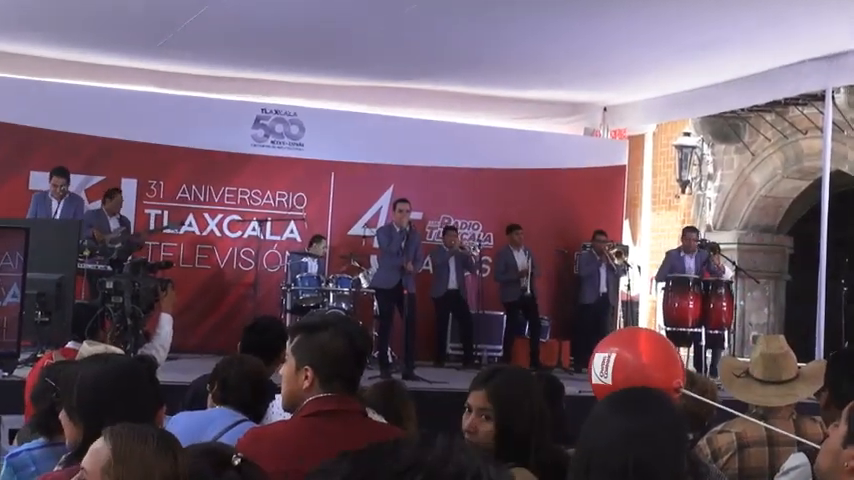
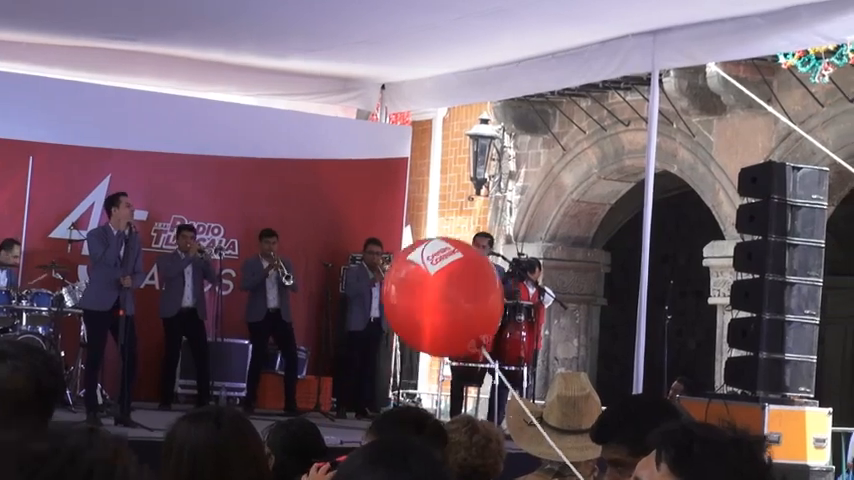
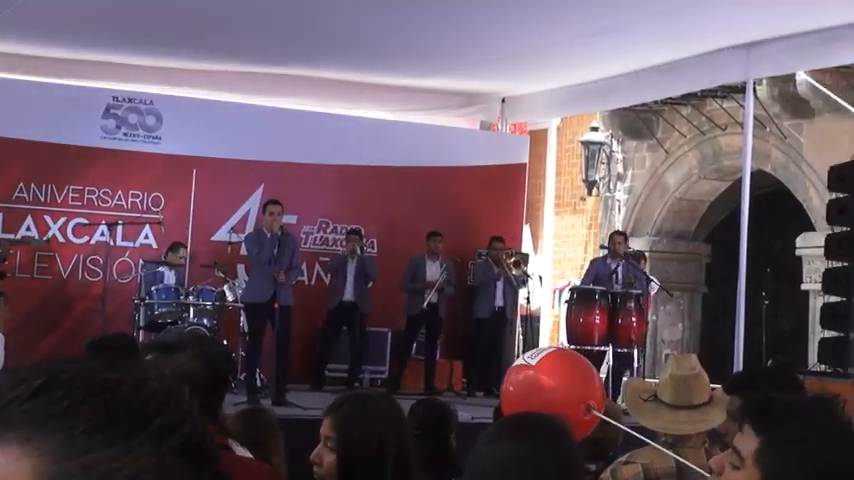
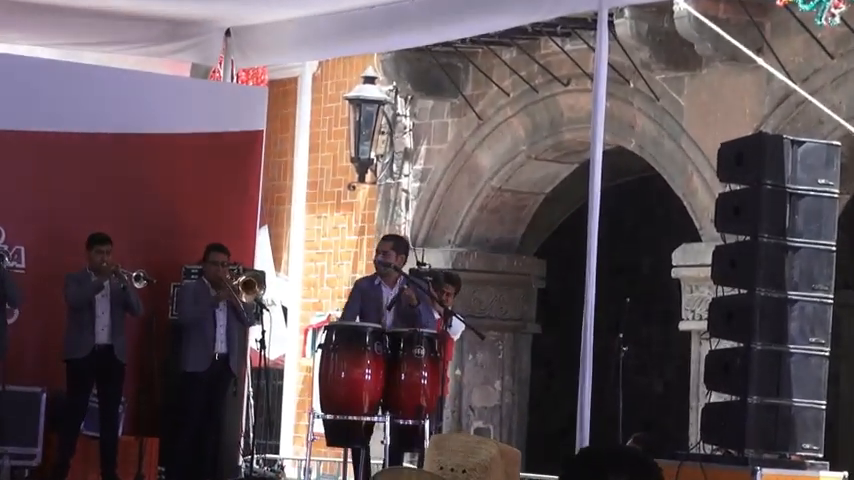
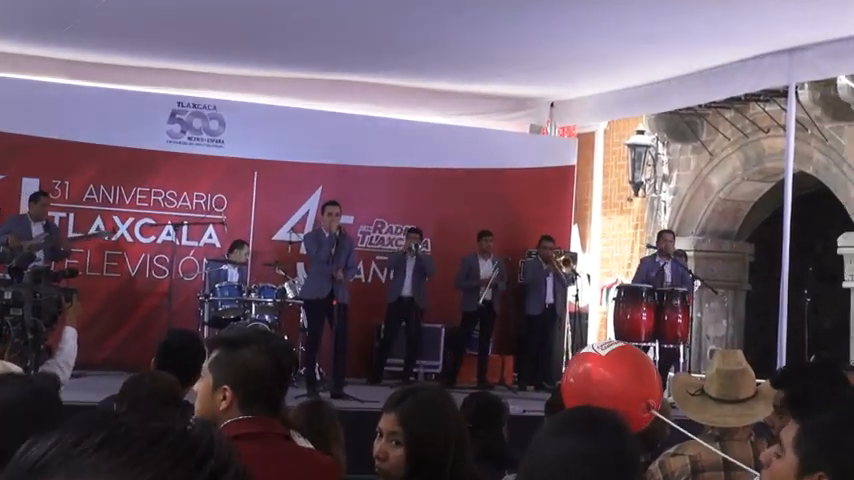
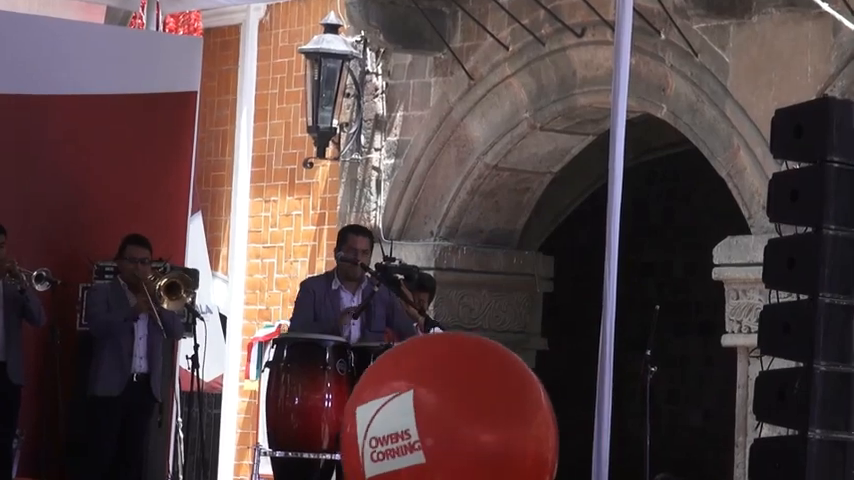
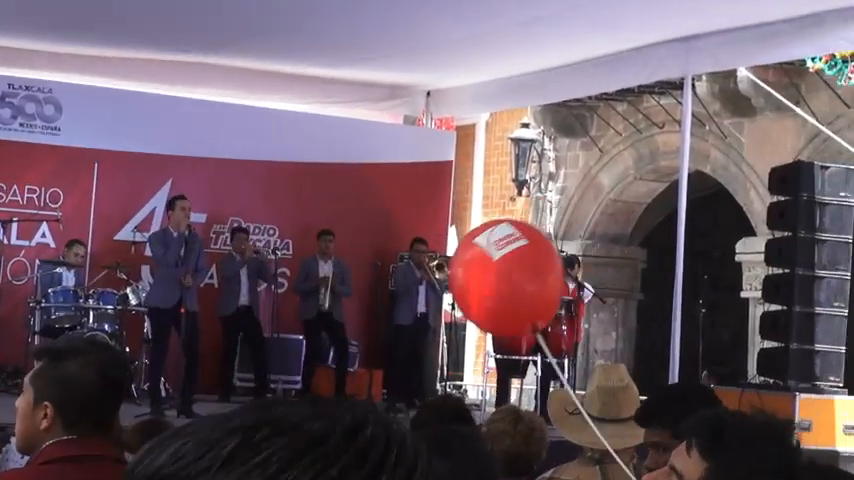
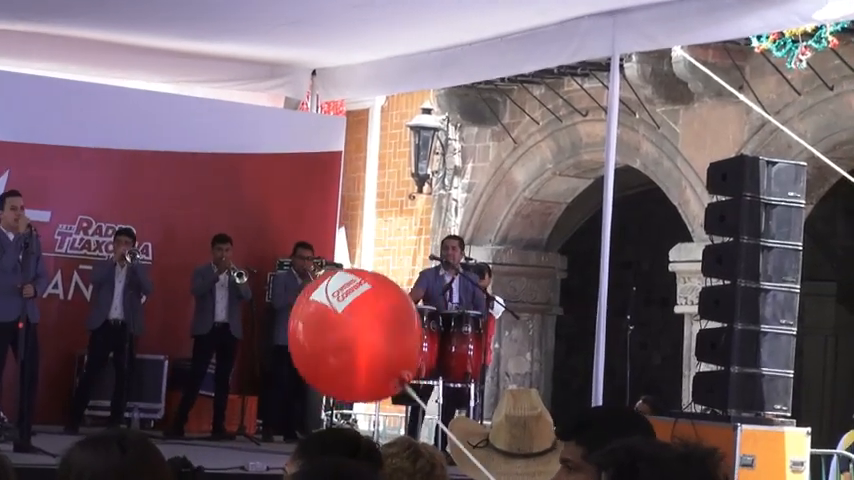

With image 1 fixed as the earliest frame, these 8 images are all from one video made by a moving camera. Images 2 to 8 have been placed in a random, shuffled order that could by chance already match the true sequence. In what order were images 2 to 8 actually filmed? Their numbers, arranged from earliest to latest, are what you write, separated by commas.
5, 3, 7, 2, 8, 4, 6
